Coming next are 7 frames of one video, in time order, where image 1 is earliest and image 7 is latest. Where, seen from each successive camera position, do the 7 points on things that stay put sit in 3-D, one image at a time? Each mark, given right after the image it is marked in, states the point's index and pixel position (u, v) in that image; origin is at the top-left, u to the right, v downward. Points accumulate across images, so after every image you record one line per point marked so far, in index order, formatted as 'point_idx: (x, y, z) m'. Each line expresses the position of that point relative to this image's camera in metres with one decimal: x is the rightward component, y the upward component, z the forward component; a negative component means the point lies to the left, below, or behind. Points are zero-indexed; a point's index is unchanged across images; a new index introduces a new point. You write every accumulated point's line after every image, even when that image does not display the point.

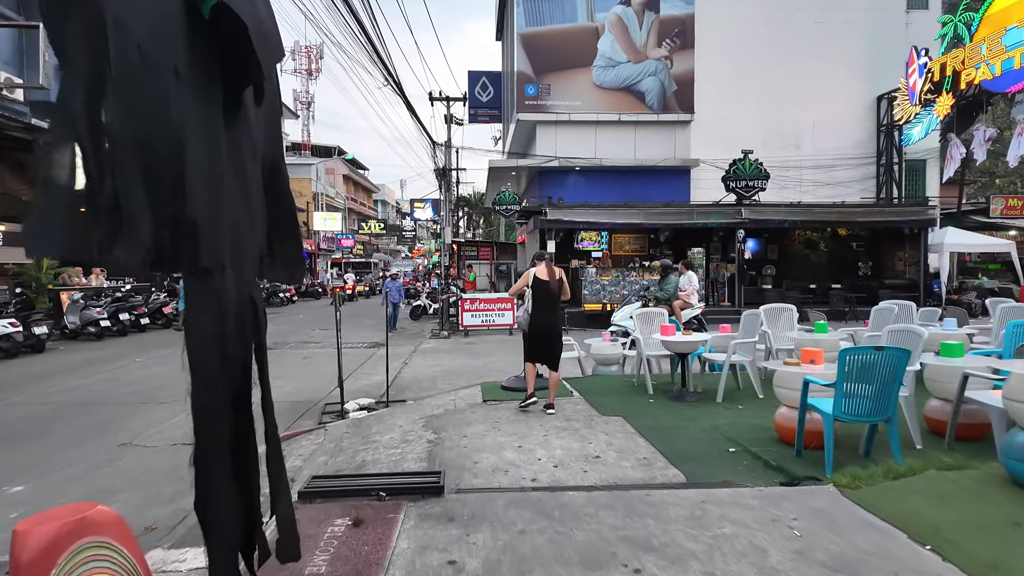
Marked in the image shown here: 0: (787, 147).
0: (+9.0, +4.6, +19.4) m
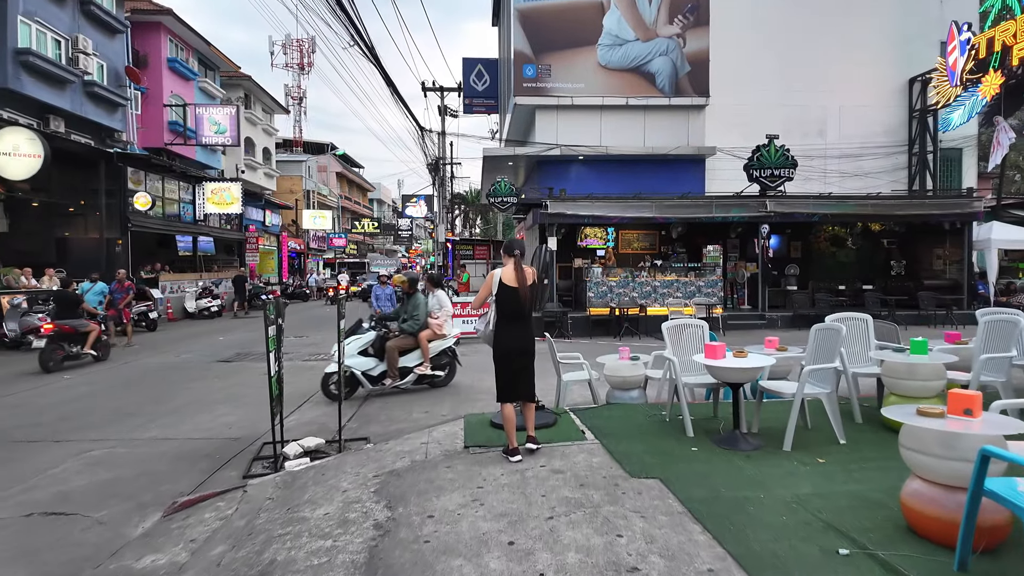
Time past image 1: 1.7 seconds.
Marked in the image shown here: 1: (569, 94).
0: (+8.9, +4.6, +17.7) m
1: (+1.6, +5.5, +16.7) m
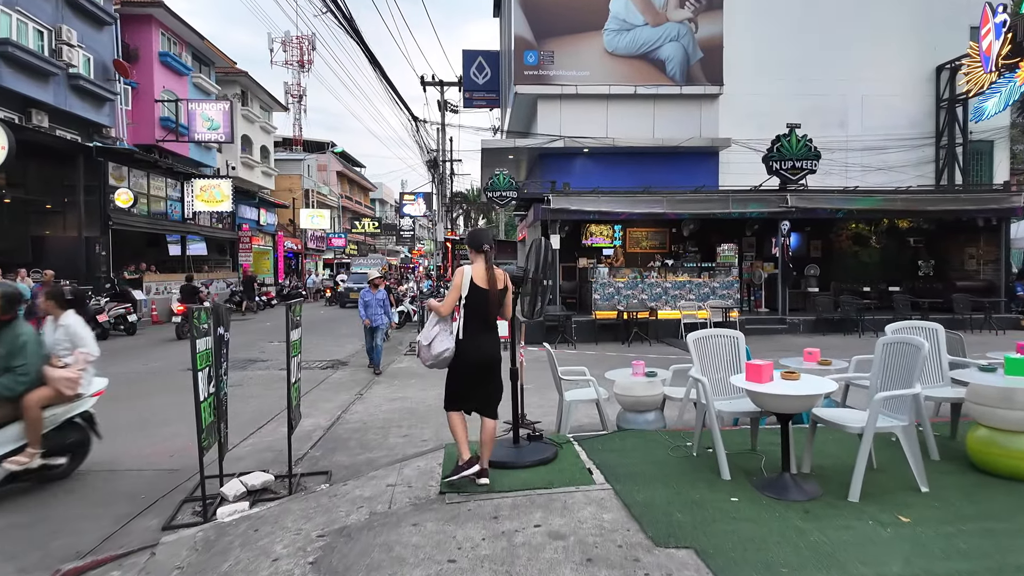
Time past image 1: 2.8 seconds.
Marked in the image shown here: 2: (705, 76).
0: (+8.9, +4.5, +16.6) m
1: (+1.6, +5.4, +15.7) m
2: (+5.1, +5.6, +15.8) m
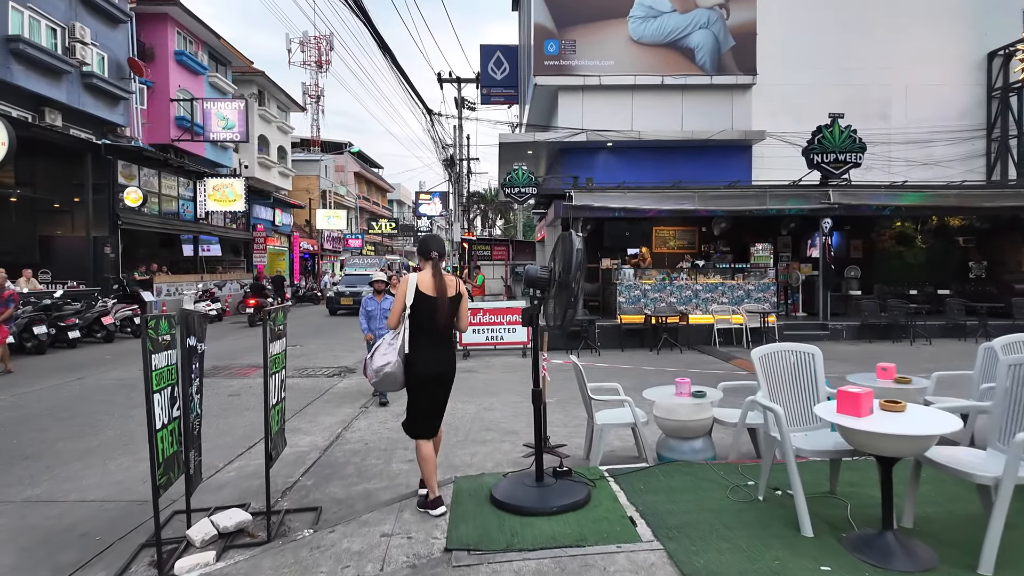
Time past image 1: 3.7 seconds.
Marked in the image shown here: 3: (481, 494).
0: (+9.4, +4.4, +15.5) m
1: (+2.1, +5.4, +14.8) m
2: (+5.6, +5.5, +14.8) m
3: (-0.2, -1.3, +3.9) m
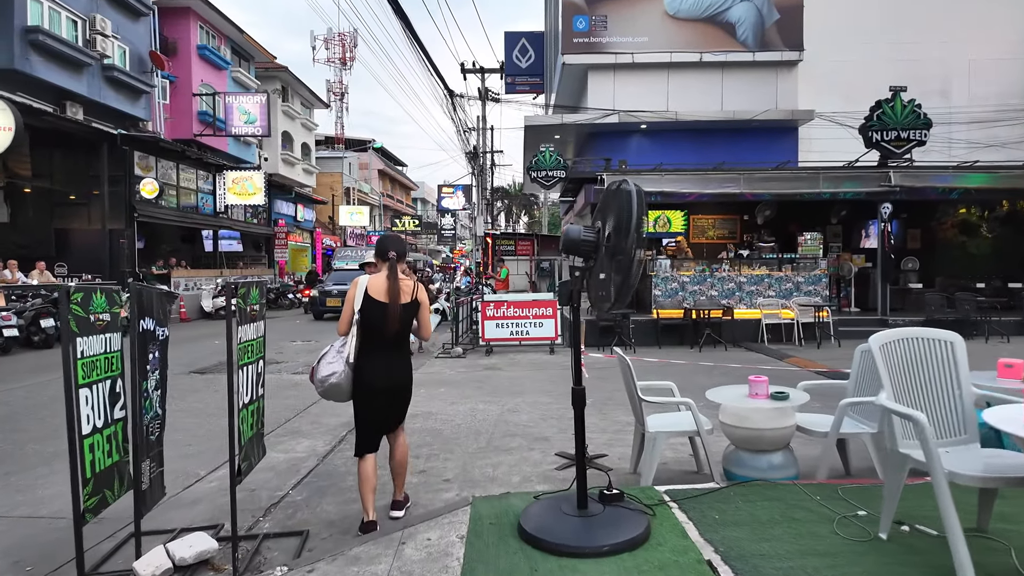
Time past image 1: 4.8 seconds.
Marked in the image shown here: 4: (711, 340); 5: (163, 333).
0: (+10.0, +4.6, +14.3) m
1: (+2.7, +5.5, +13.8) m
2: (+6.2, +5.7, +13.7) m
3: (0.0, -1.2, +3.0) m
4: (+3.5, -0.9, +10.5) m
5: (-2.0, -0.3, +3.4) m
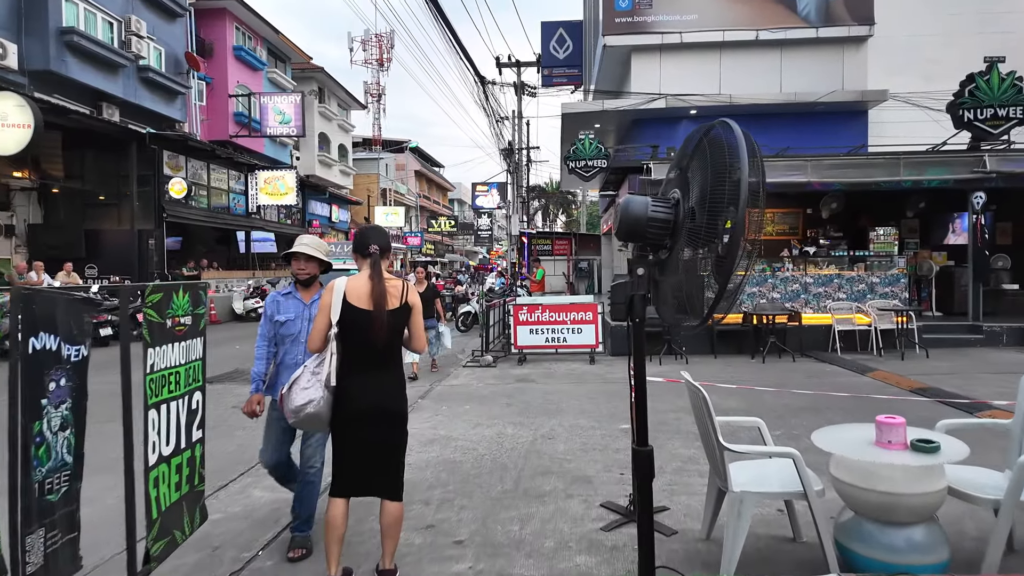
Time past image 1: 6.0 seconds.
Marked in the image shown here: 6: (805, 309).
0: (+10.8, +4.6, +12.6) m
1: (+3.5, +5.5, +12.6) m
2: (+7.0, +5.6, +12.3) m
3: (+0.1, -1.2, +2.0) m
4: (+4.1, -1.0, +9.3) m
5: (-1.9, -0.3, +2.6) m
6: (+4.9, -0.4, +10.0) m
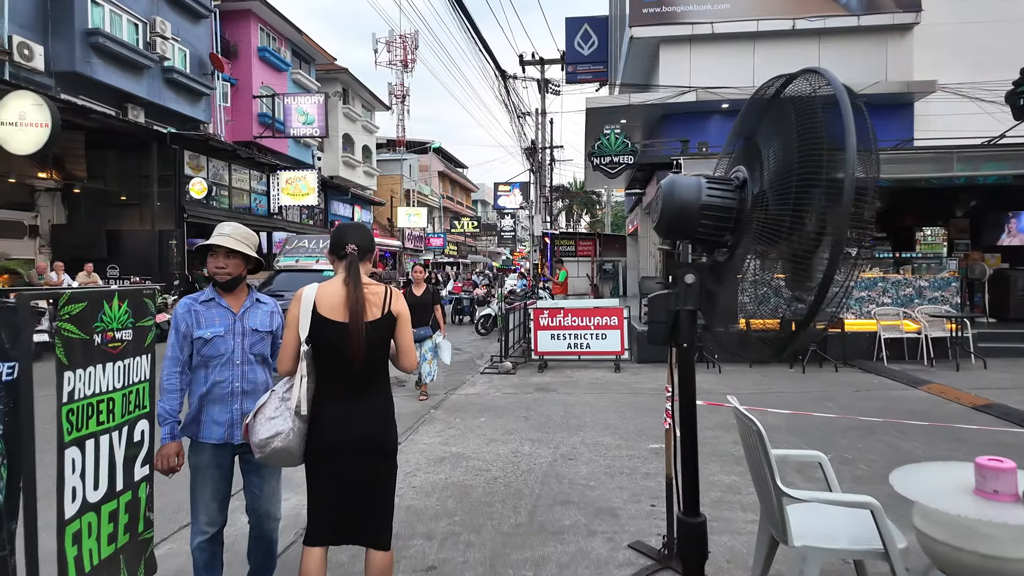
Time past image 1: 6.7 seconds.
0: (+11.3, +4.5, +11.7) m
1: (+4.0, +5.4, +12.0) m
2: (+7.4, +5.6, +11.5) m
3: (+0.1, -1.2, +1.5) m
4: (+4.4, -1.0, +8.6) m
5: (-1.9, -0.3, +2.2) m
6: (+5.3, -0.4, +9.3) m
